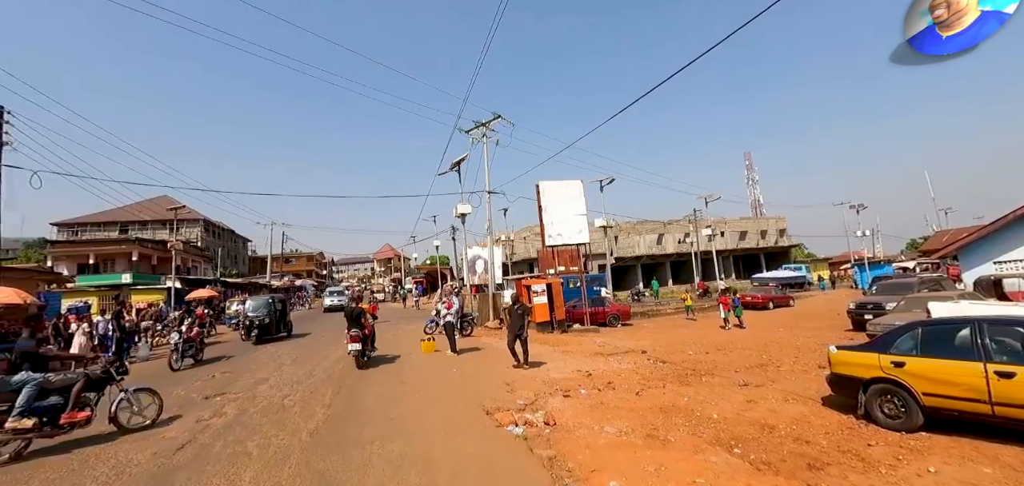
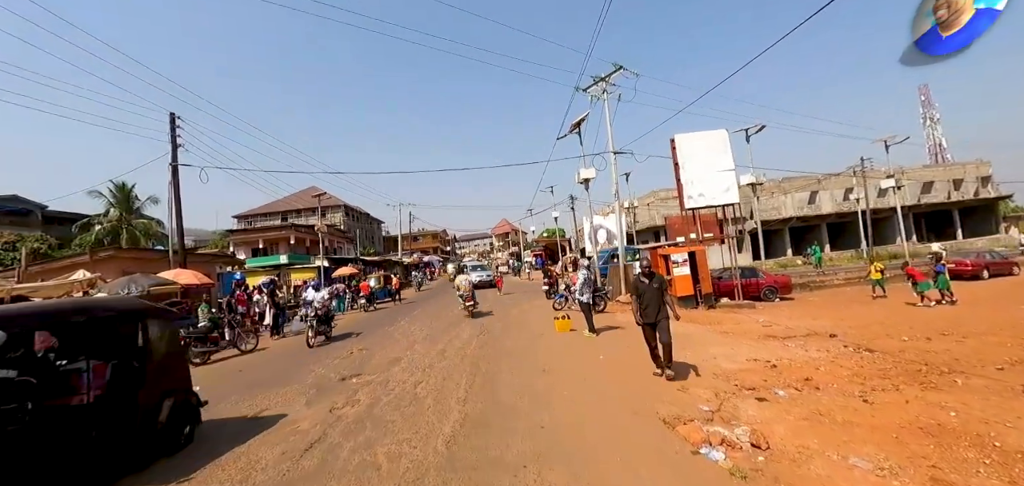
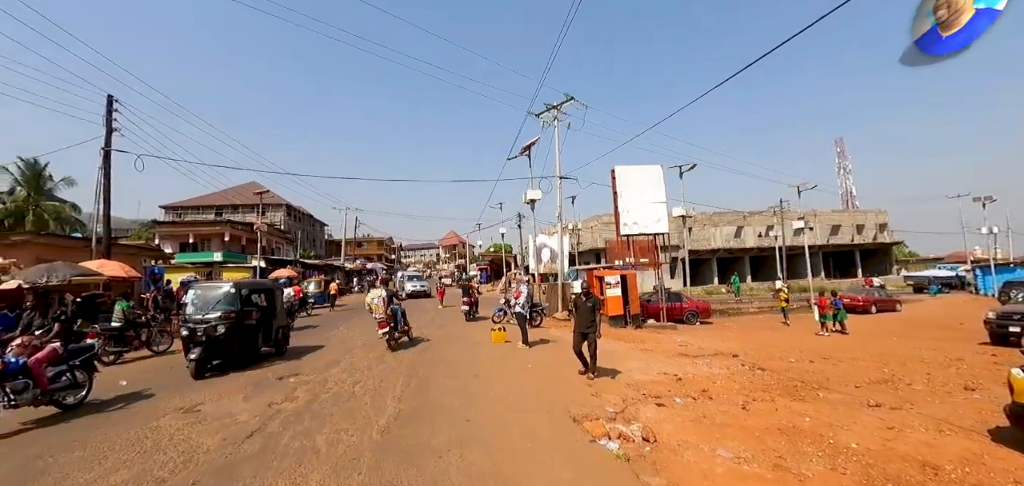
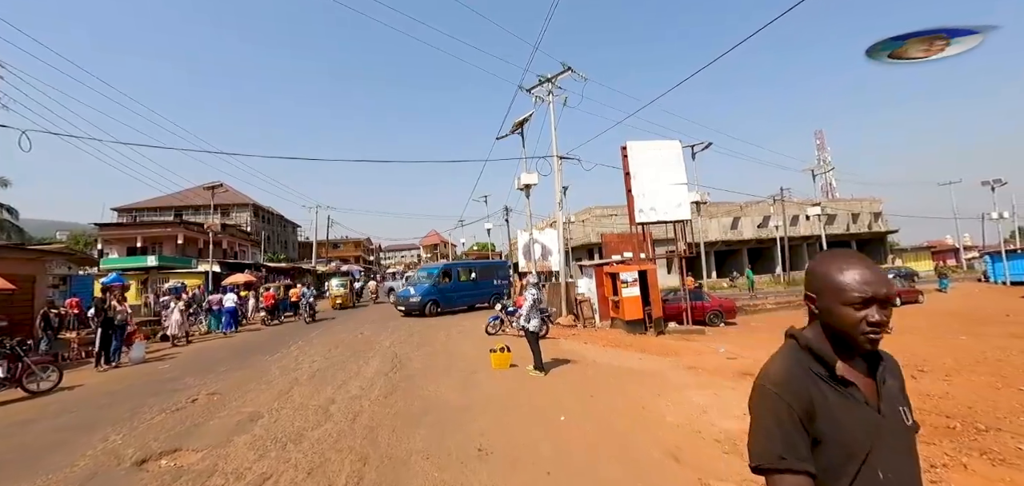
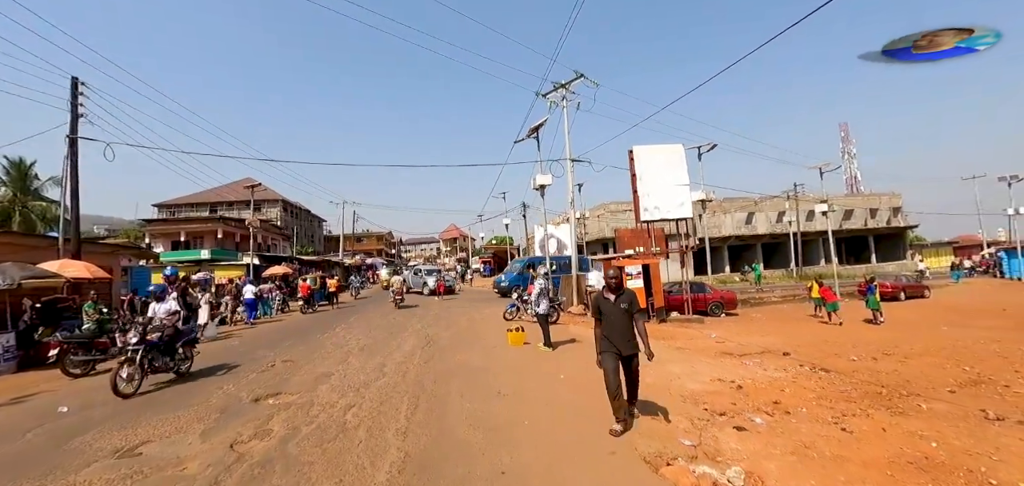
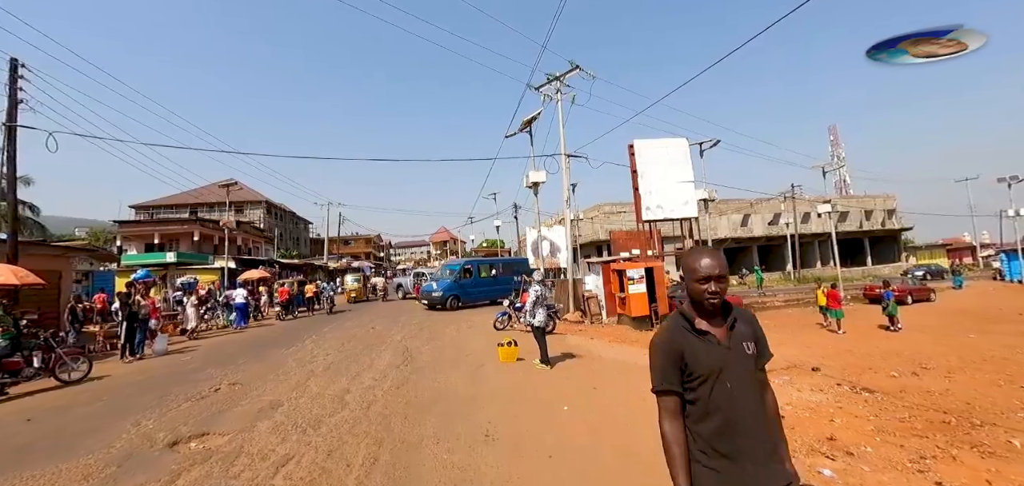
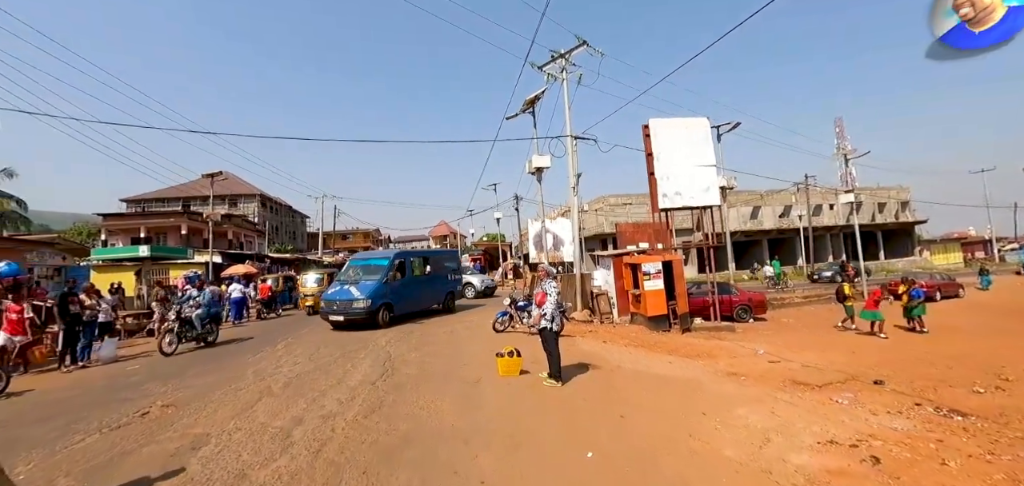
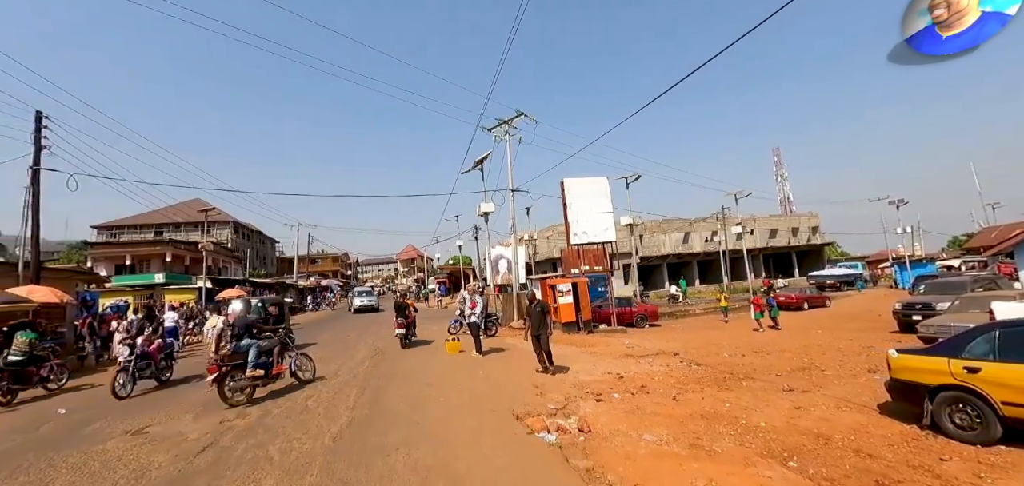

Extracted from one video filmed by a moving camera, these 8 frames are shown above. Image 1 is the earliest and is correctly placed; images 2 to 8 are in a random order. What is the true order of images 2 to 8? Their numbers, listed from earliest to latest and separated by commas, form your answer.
8, 3, 2, 5, 6, 4, 7
